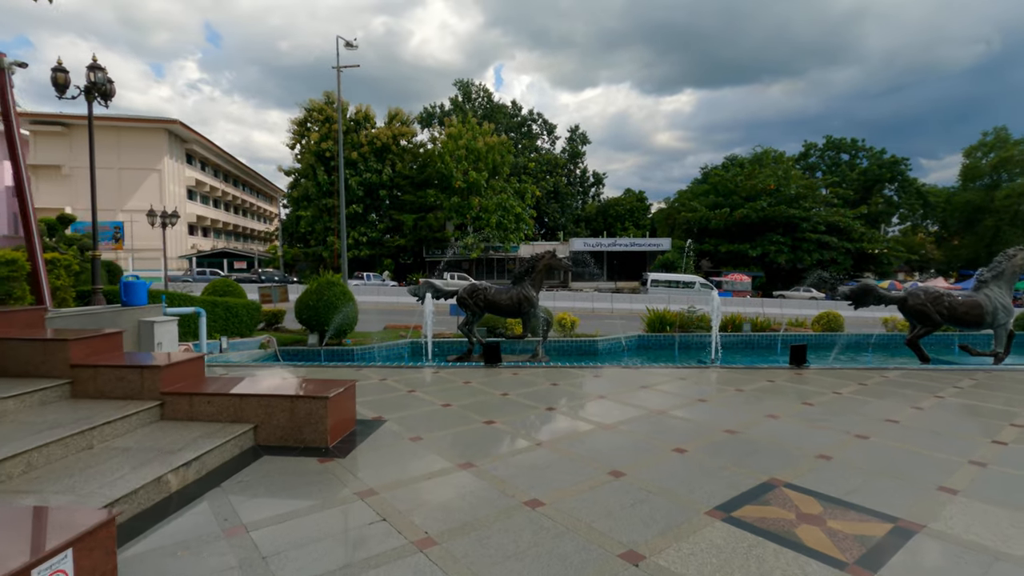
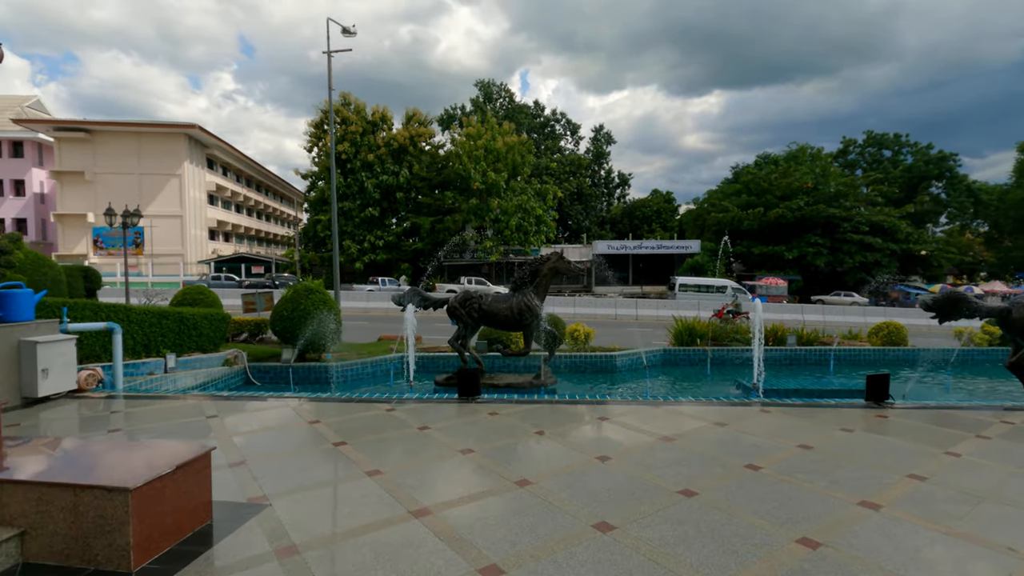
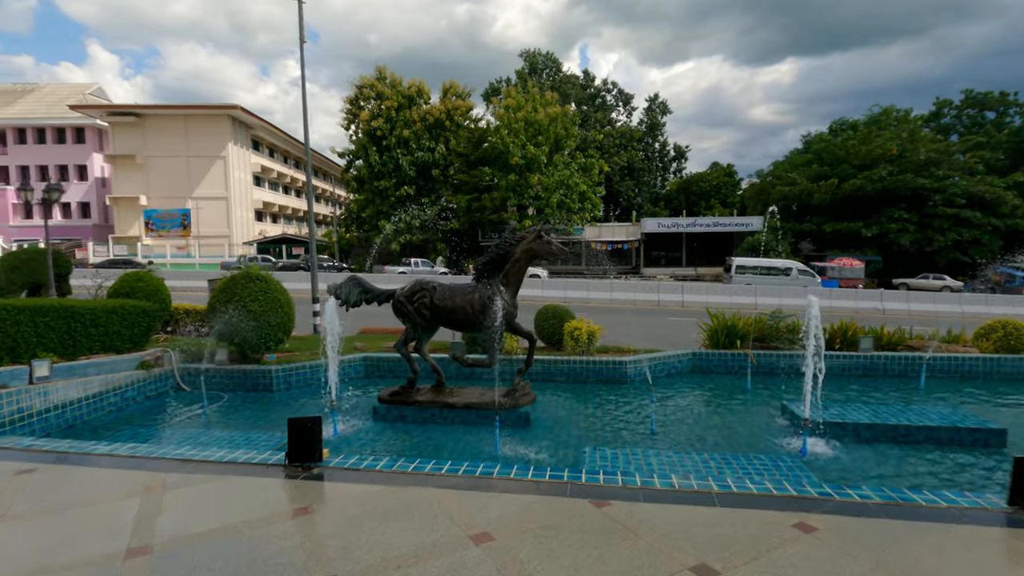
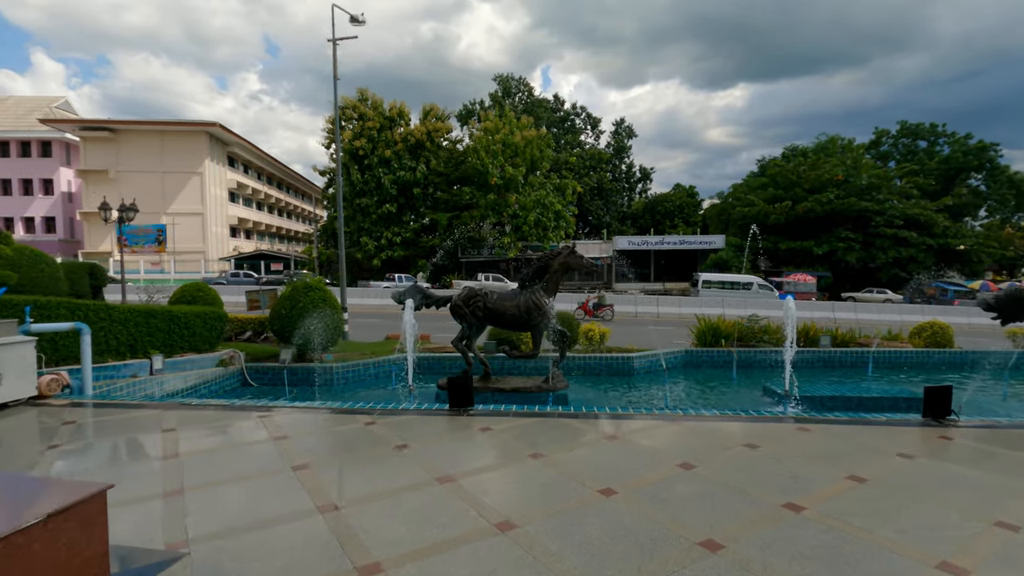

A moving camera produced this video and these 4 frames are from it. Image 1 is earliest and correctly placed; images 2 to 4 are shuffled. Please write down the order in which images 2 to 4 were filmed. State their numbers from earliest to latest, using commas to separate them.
2, 4, 3
